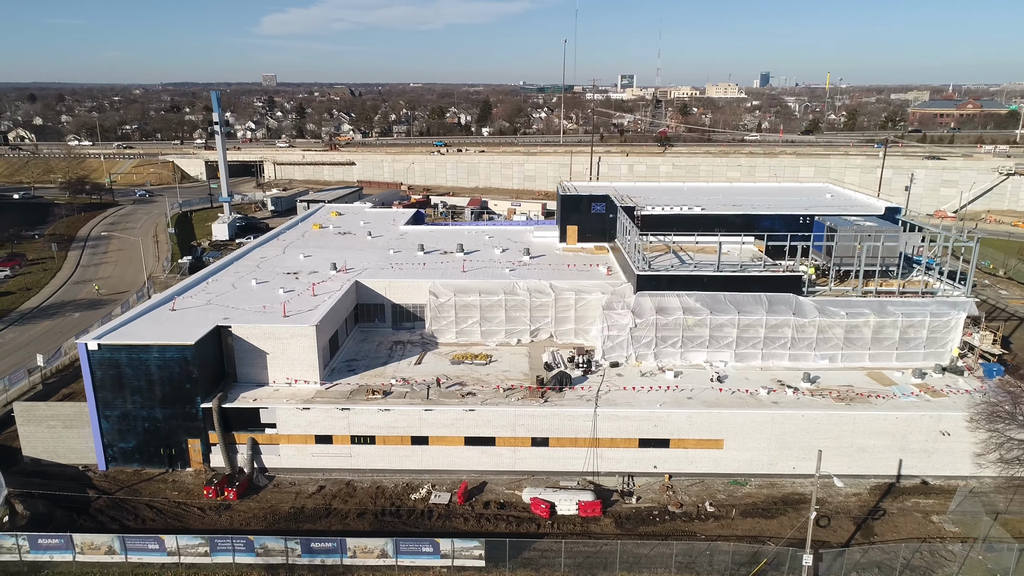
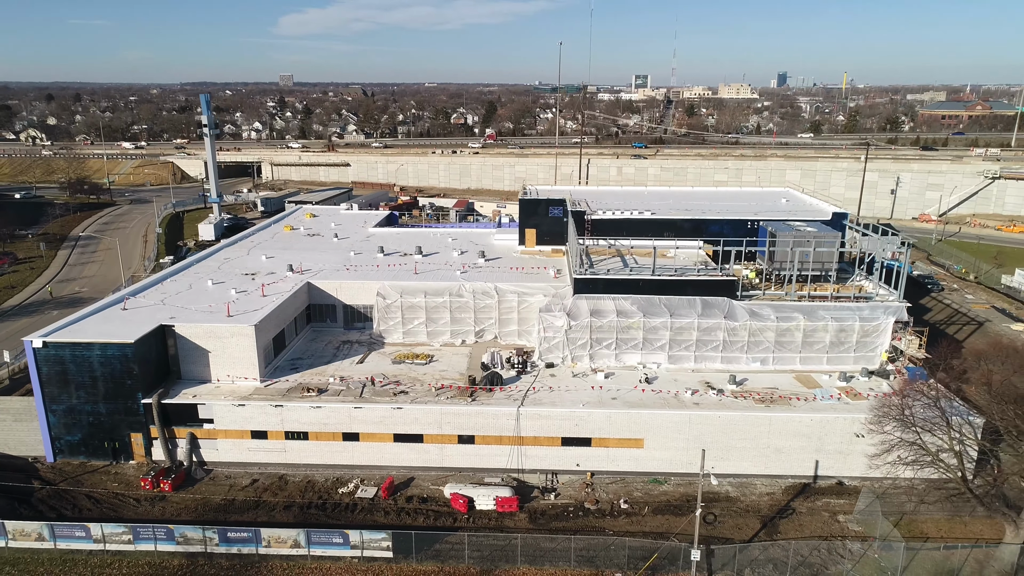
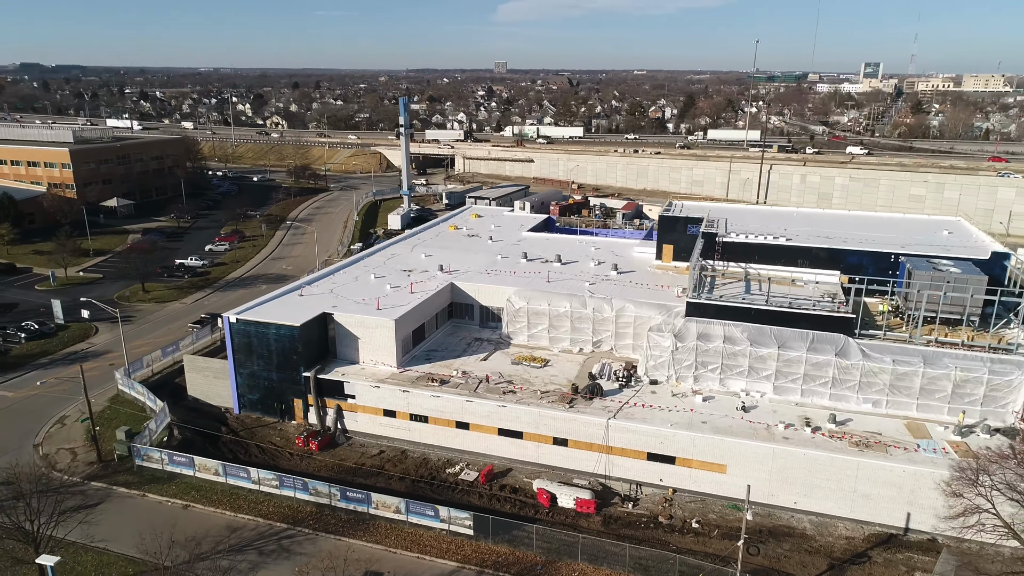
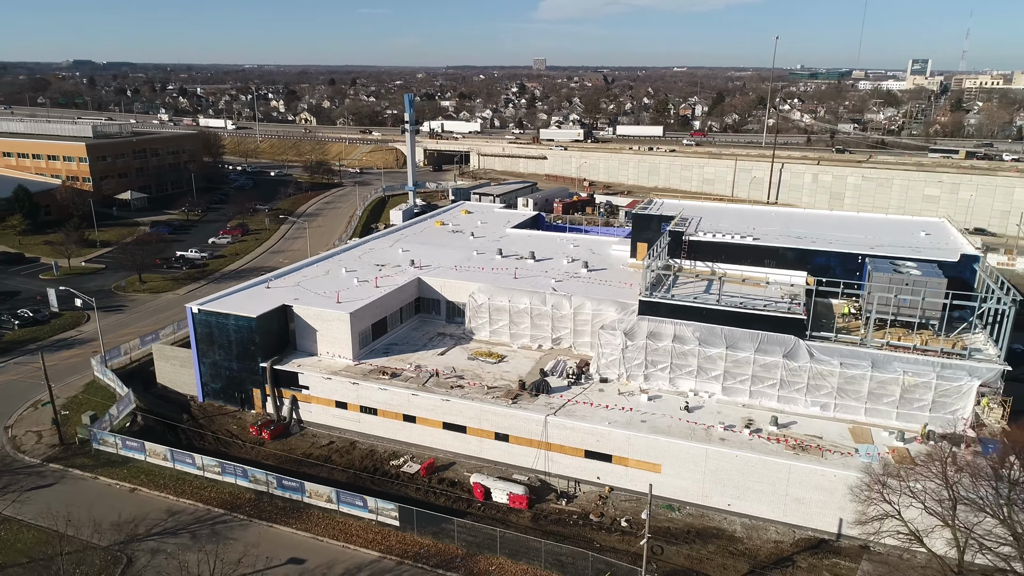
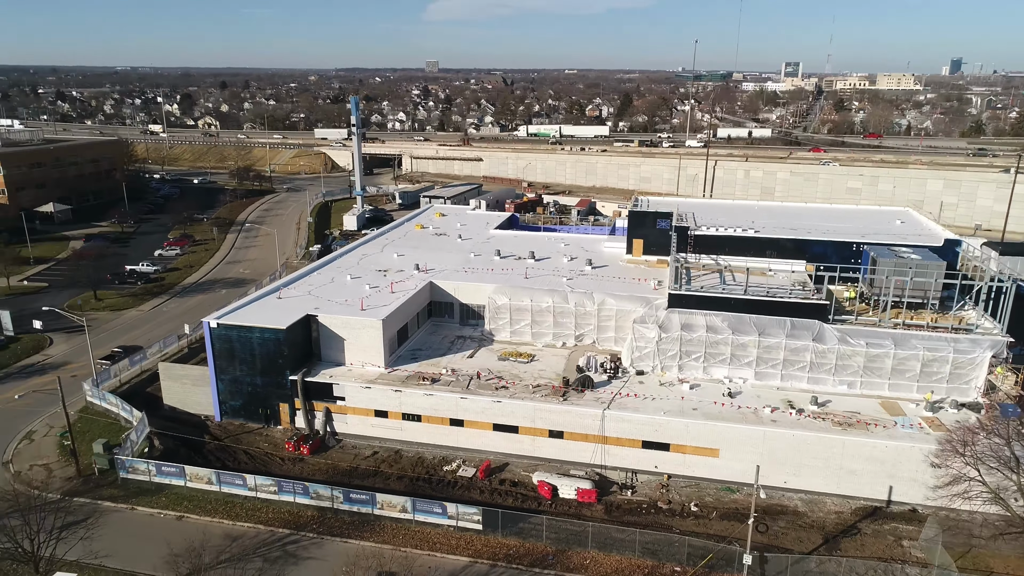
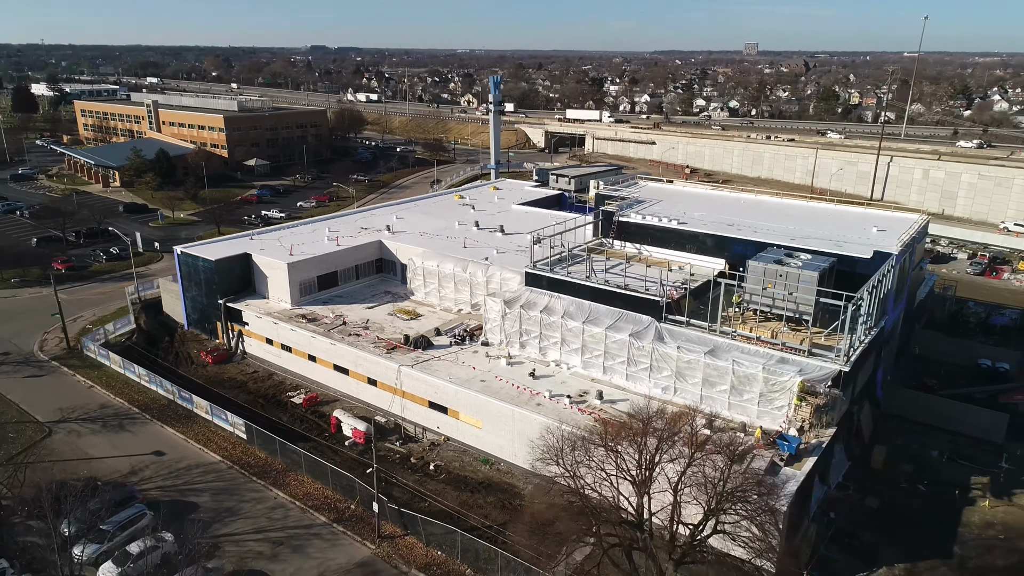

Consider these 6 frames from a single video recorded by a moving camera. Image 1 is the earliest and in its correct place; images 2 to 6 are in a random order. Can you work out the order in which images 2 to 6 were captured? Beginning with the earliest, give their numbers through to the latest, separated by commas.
2, 5, 3, 4, 6
